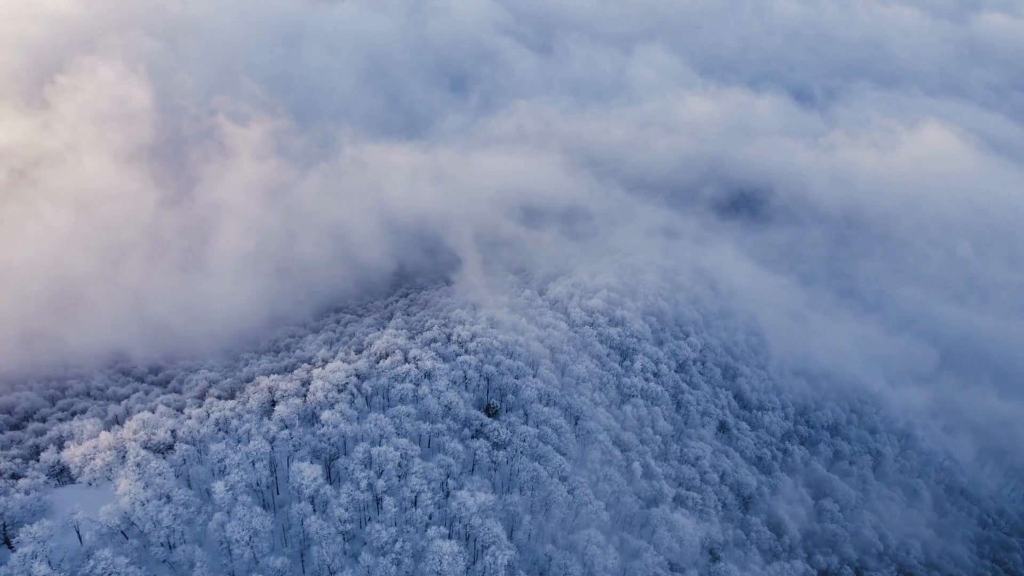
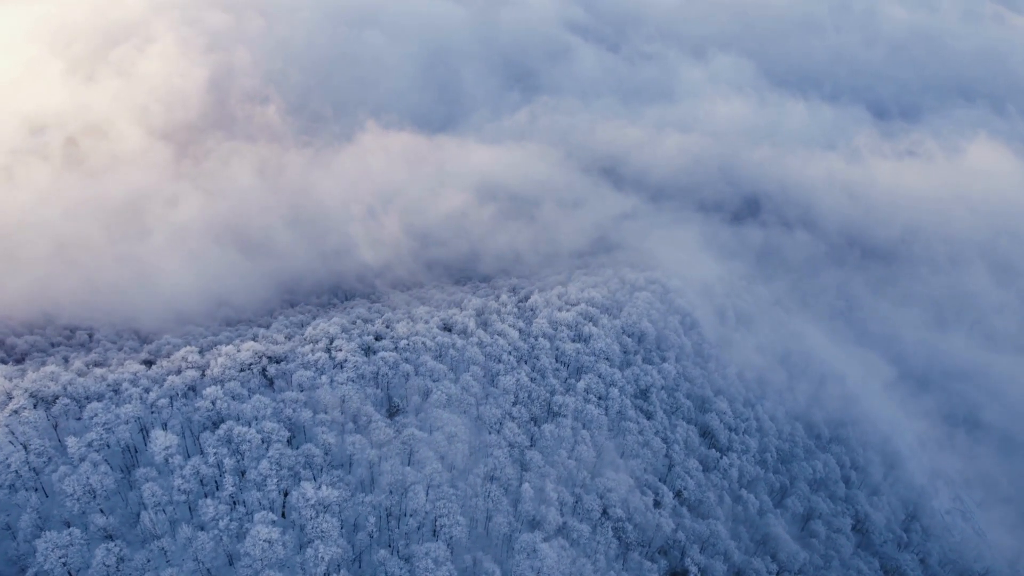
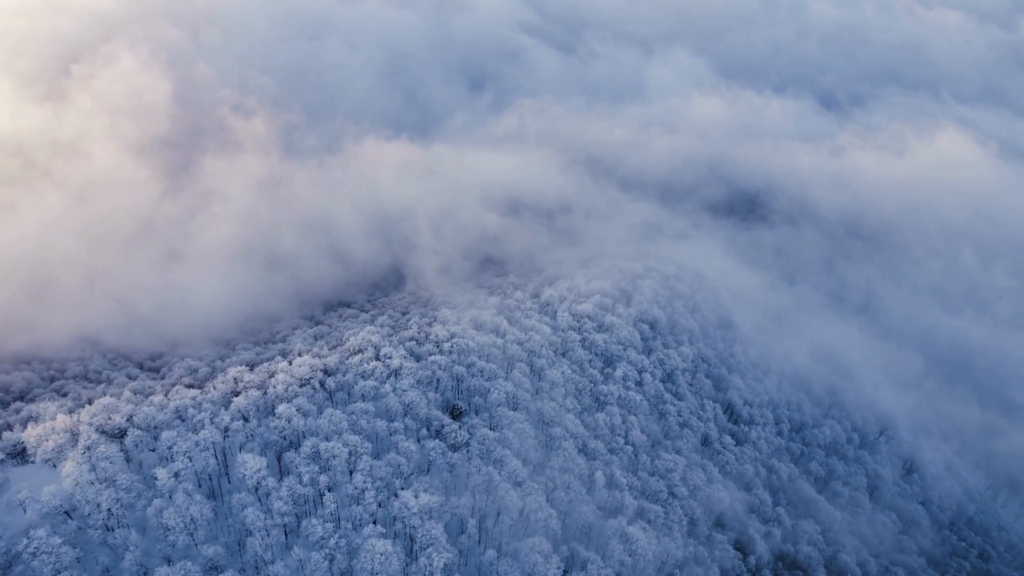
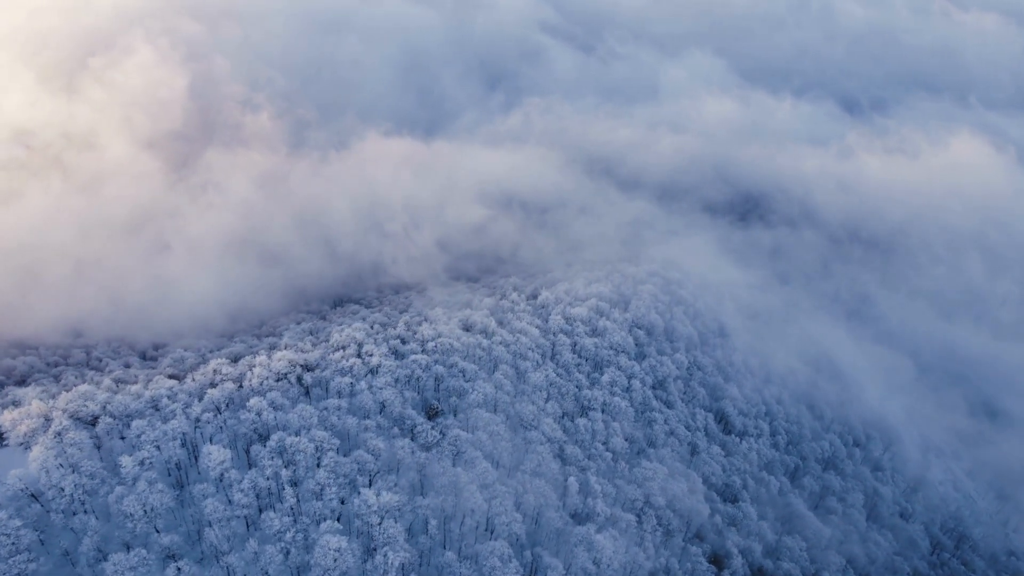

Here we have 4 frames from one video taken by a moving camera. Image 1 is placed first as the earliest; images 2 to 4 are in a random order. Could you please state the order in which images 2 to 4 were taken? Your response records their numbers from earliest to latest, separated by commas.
3, 4, 2
